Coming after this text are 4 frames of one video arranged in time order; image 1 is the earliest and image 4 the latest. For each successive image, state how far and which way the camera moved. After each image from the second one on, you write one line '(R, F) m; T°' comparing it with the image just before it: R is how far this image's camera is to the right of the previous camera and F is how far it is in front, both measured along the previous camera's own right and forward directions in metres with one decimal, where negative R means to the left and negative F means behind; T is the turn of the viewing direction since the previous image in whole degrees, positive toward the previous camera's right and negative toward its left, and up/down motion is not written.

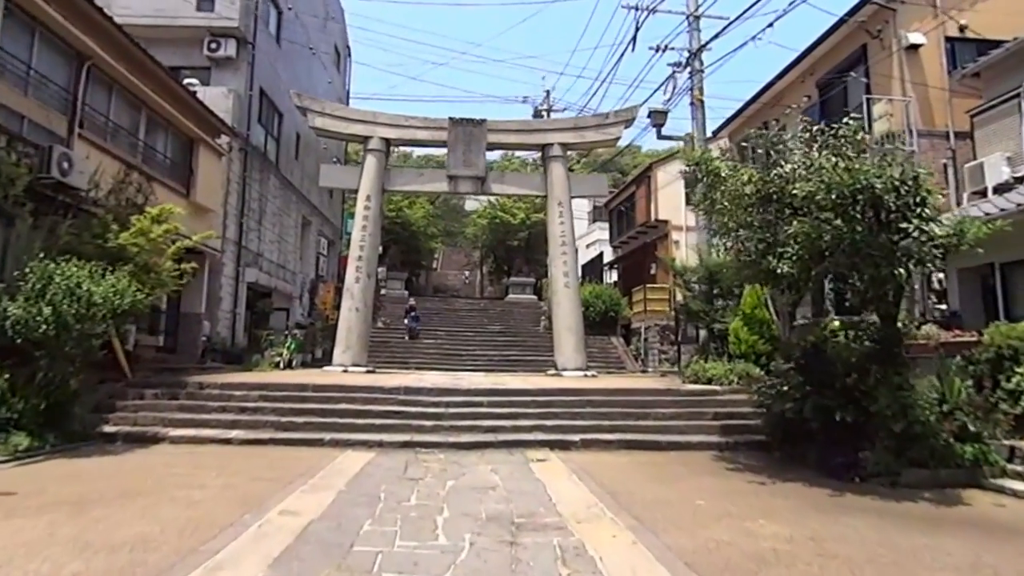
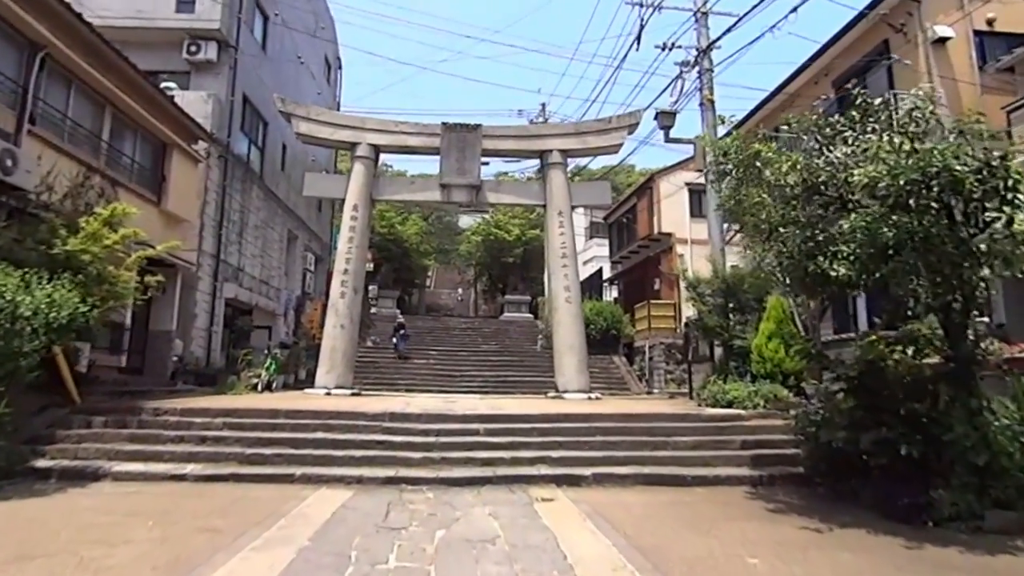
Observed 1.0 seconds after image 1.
(-0.1, +0.9) m; +1°
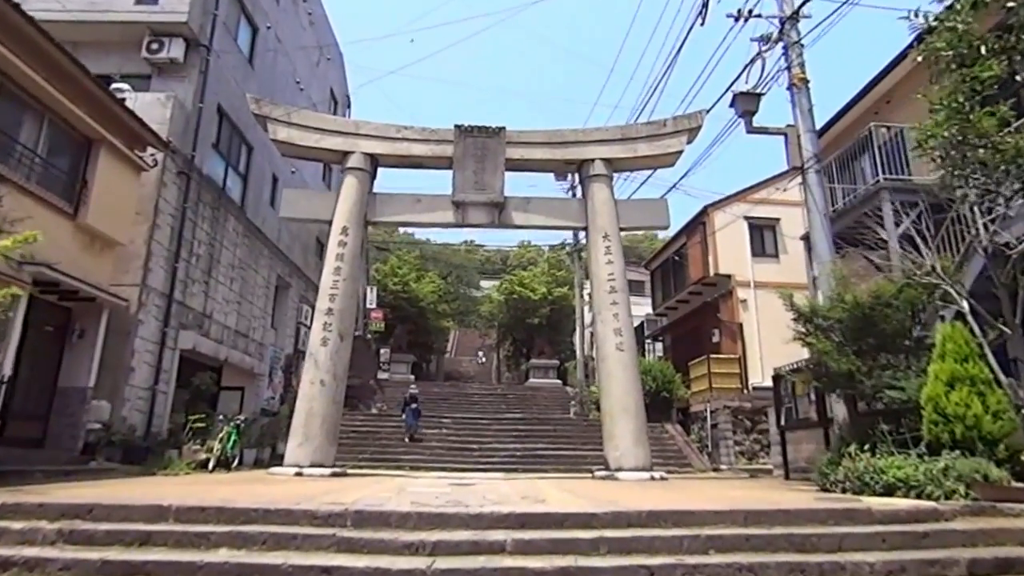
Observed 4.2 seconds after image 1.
(-0.2, +2.9) m; -2°
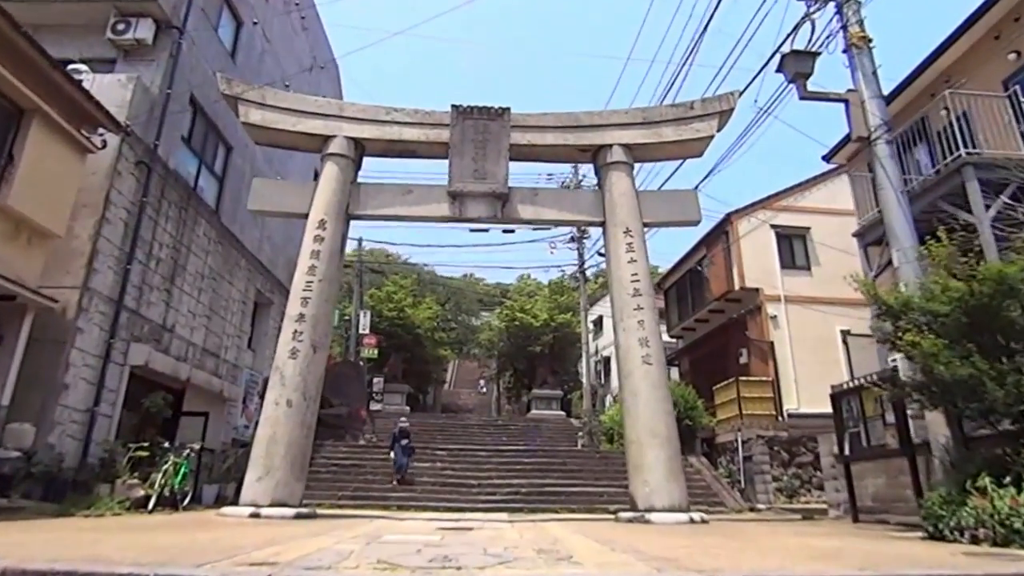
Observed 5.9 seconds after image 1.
(-0.1, +1.5) m; 0°
